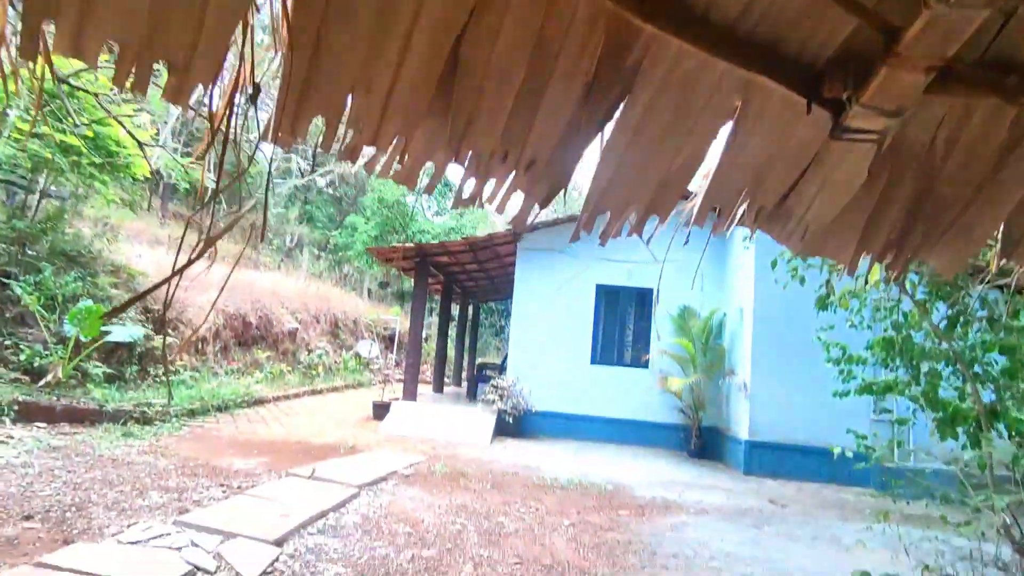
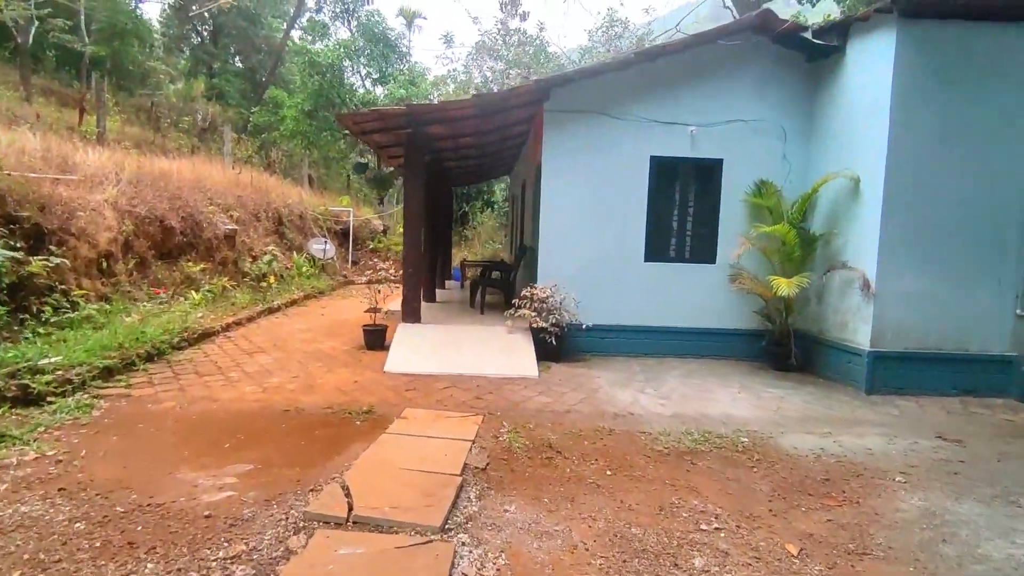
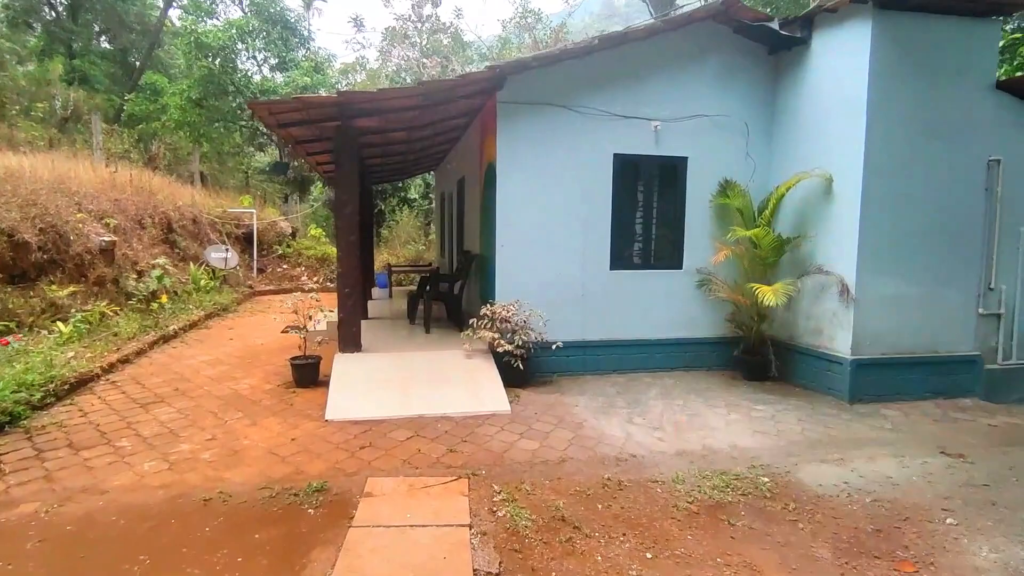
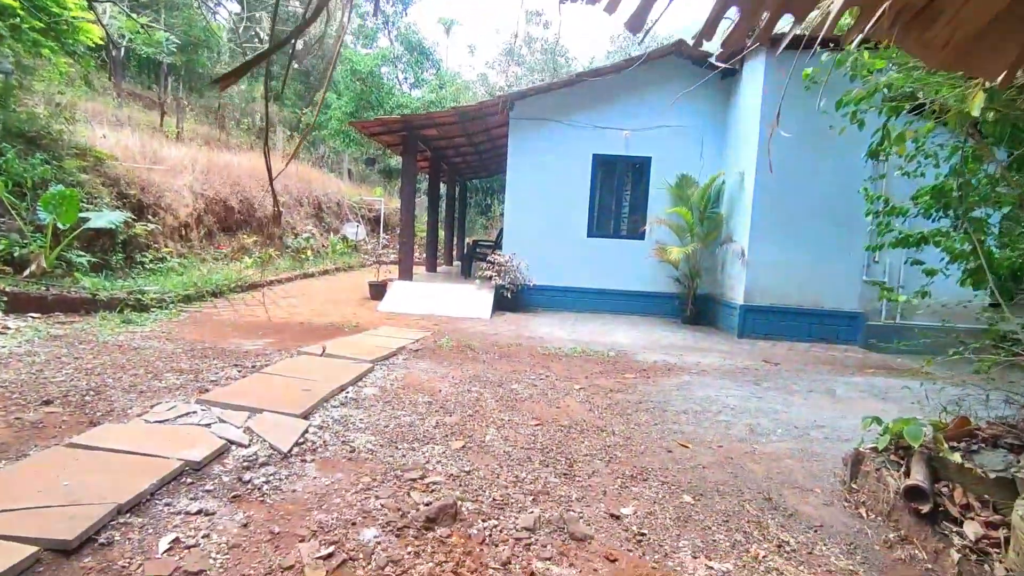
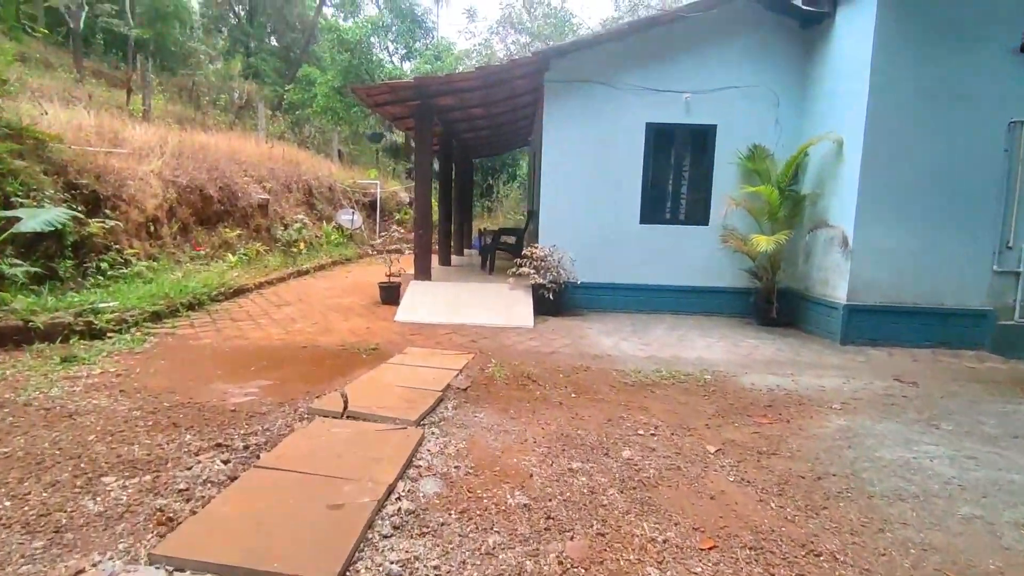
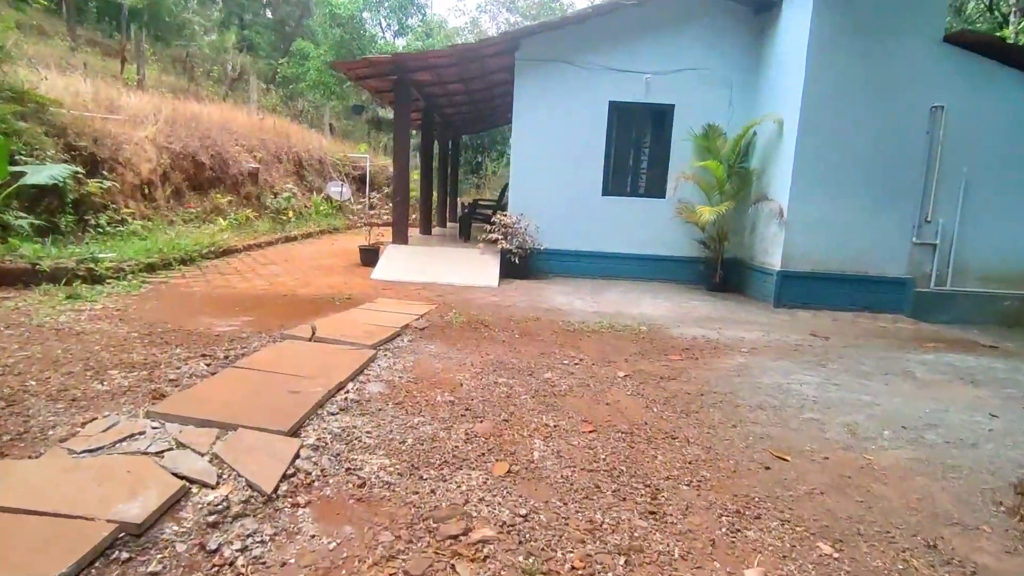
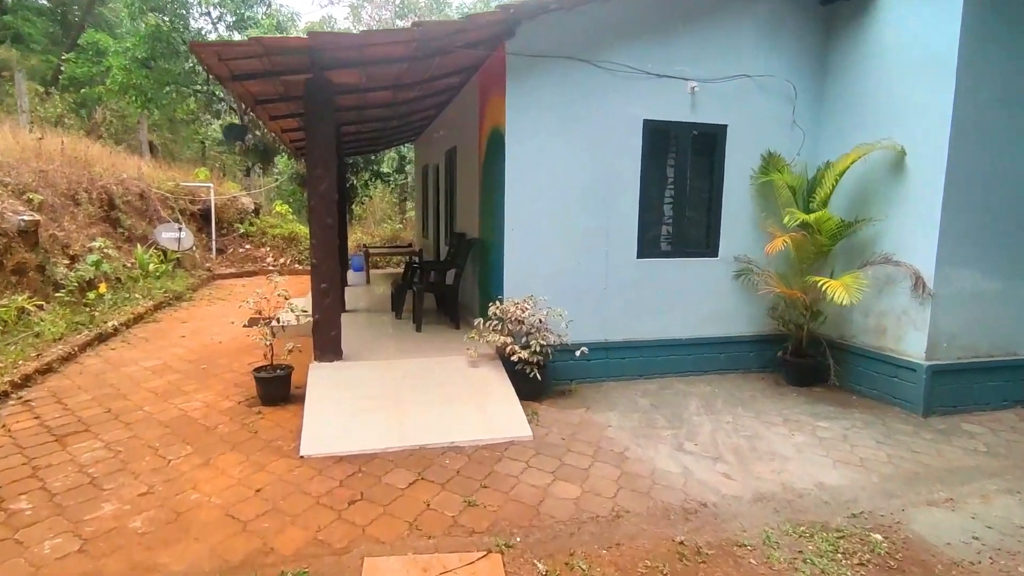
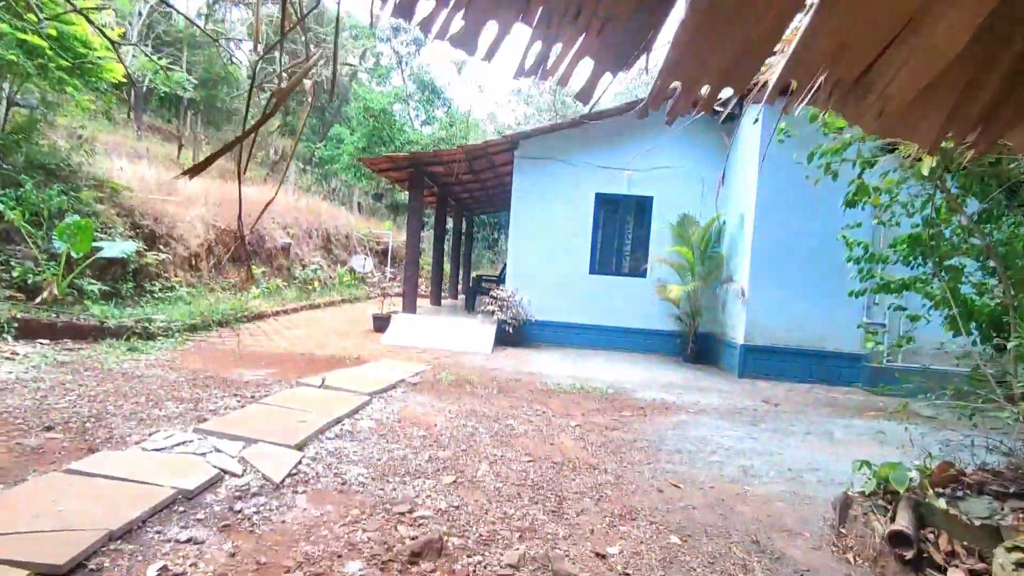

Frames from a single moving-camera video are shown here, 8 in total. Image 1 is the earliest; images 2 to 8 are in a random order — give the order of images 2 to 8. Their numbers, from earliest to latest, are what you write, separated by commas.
8, 4, 6, 5, 2, 3, 7
